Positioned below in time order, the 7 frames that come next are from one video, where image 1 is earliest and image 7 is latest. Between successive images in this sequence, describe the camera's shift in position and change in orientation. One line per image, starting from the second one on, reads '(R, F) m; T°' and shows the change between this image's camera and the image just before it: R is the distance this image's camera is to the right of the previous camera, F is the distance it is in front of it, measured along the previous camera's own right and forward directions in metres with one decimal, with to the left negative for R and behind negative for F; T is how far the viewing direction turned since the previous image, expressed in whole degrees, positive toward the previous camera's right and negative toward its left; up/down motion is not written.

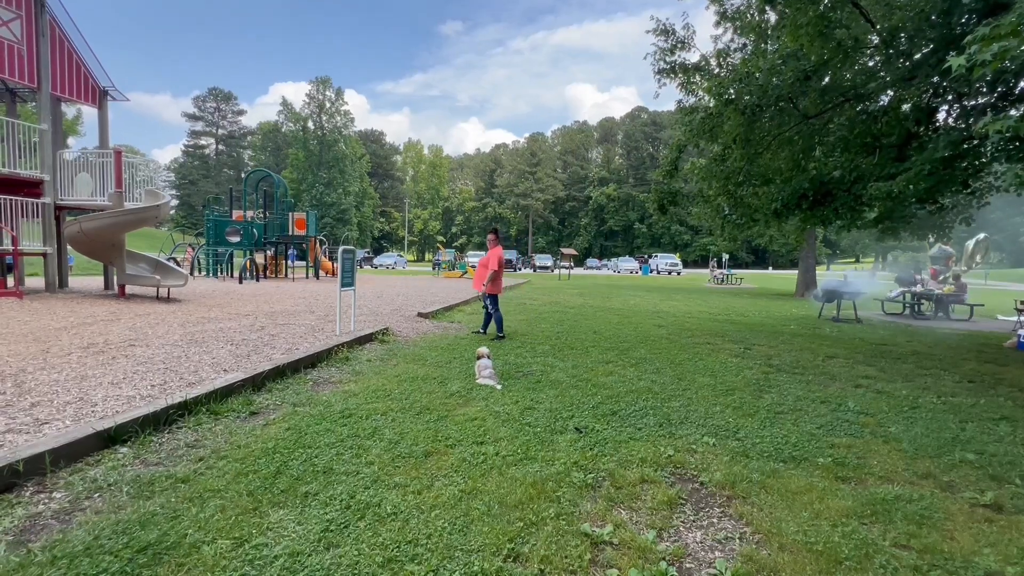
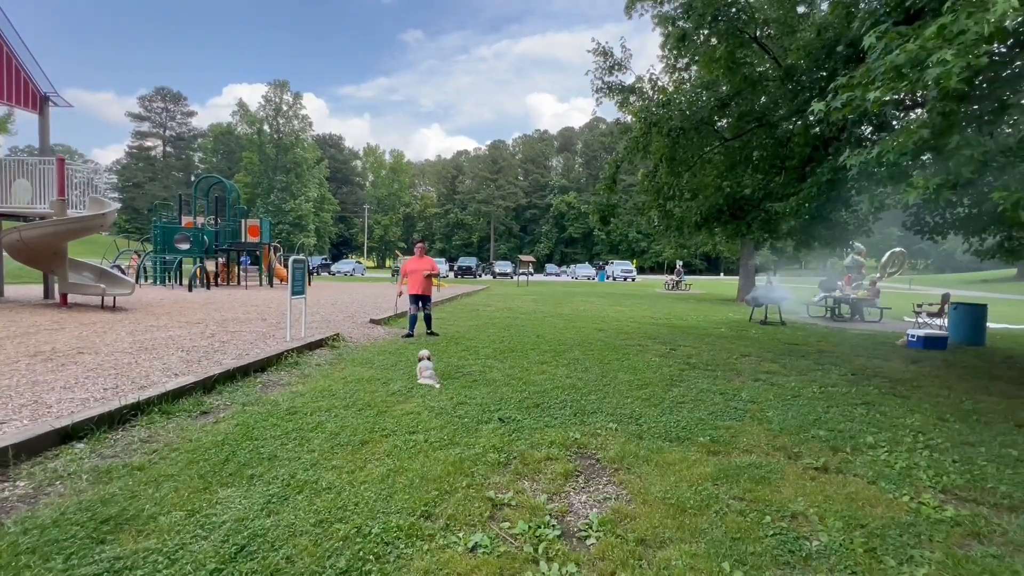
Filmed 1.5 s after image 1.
(+0.3, -0.6) m; +4°
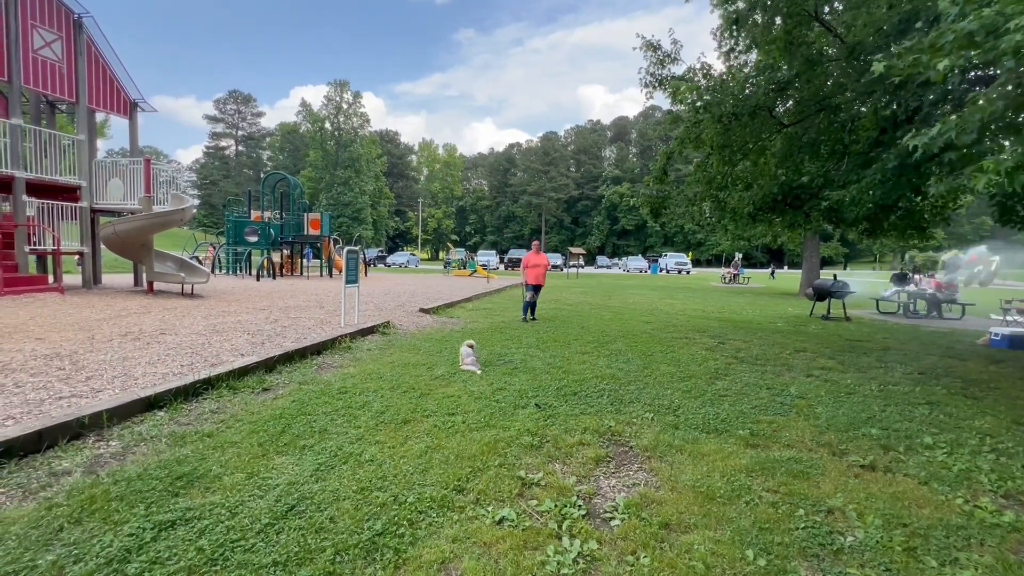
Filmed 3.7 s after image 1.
(+0.1, -0.1) m; -6°
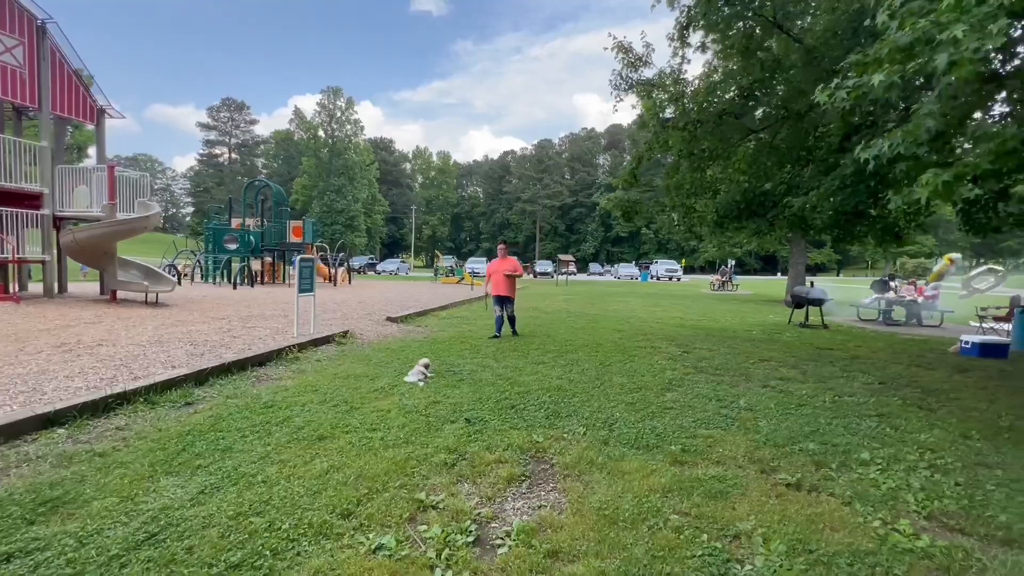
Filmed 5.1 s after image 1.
(+0.6, +0.2) m; 0°
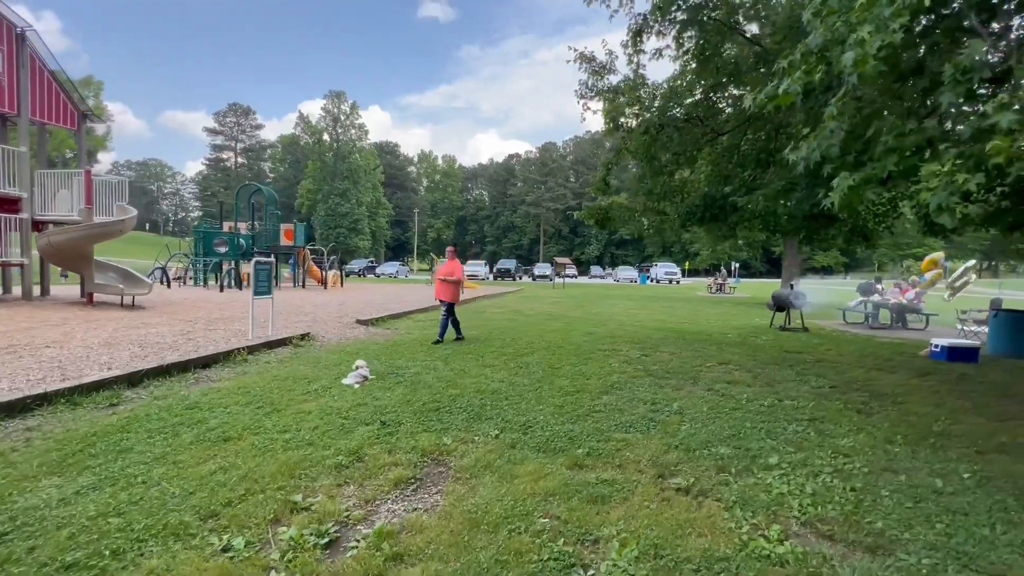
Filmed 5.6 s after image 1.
(+0.8, 0.0) m; -1°
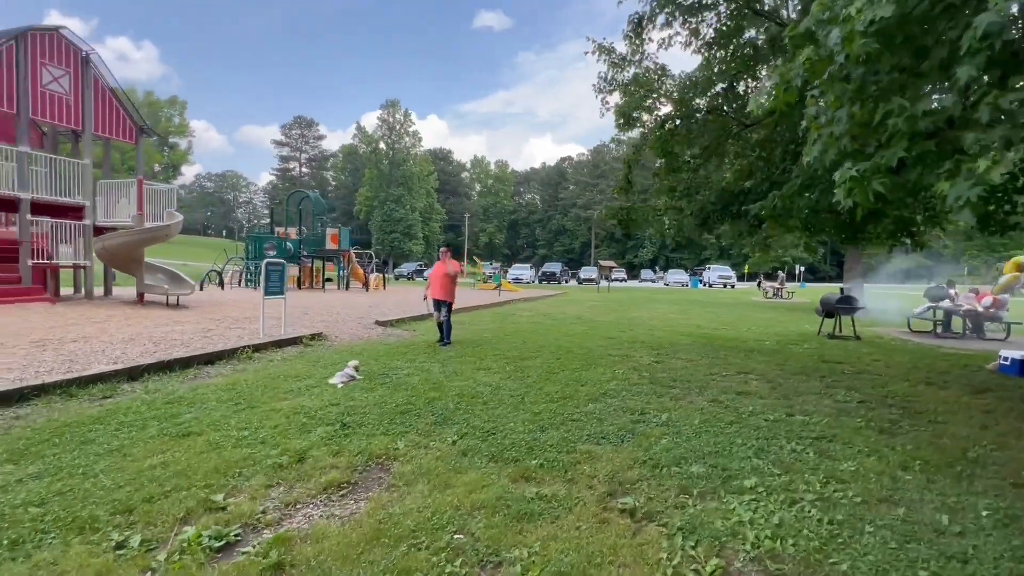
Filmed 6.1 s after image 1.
(+0.8, +0.3) m; -7°
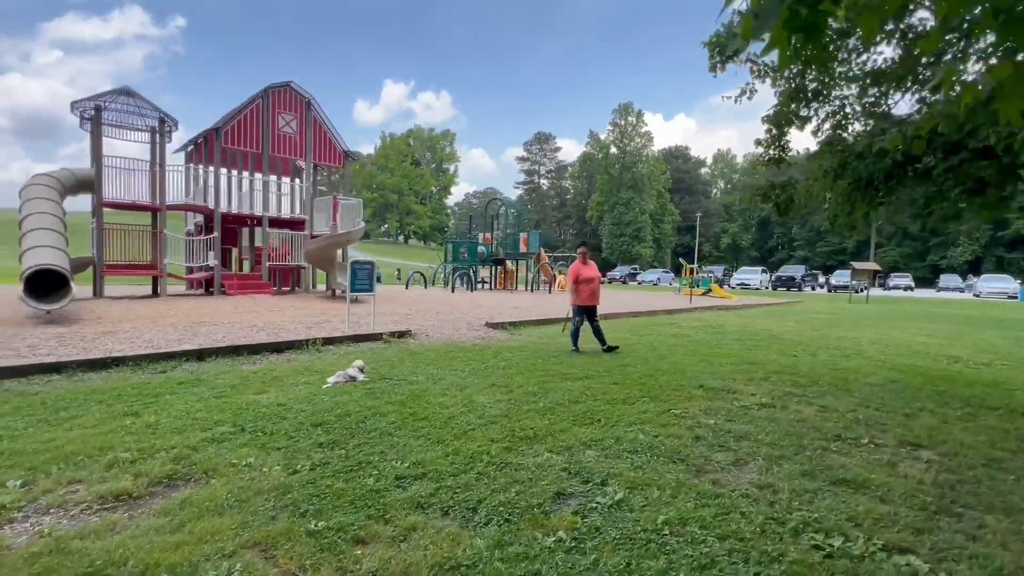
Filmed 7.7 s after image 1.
(+2.4, +1.8) m; -29°
